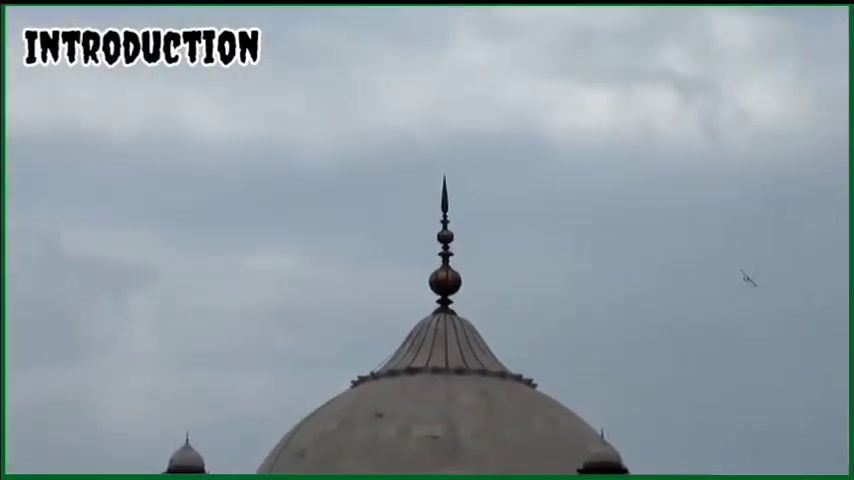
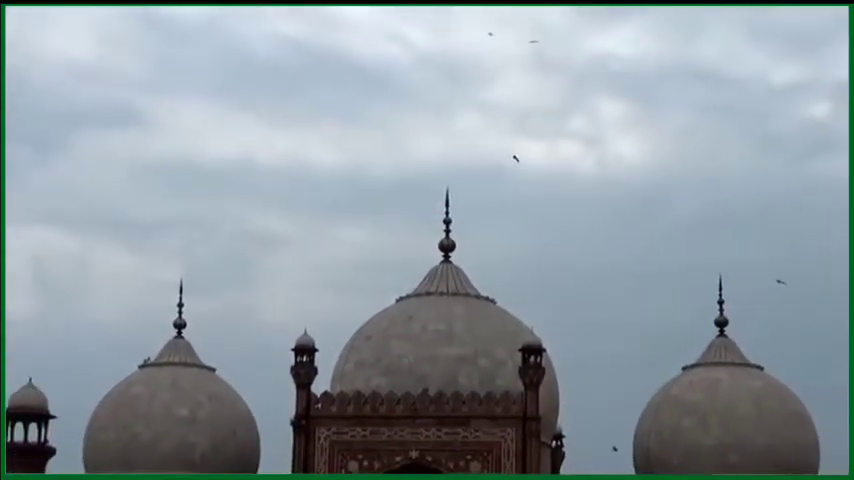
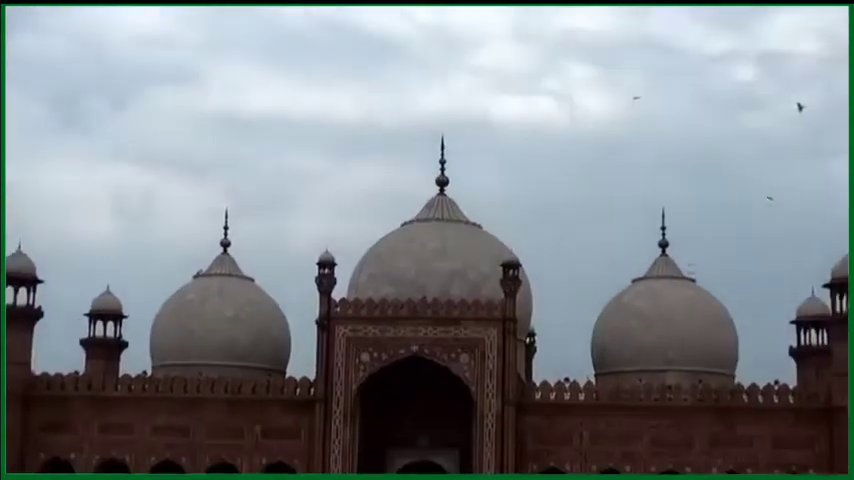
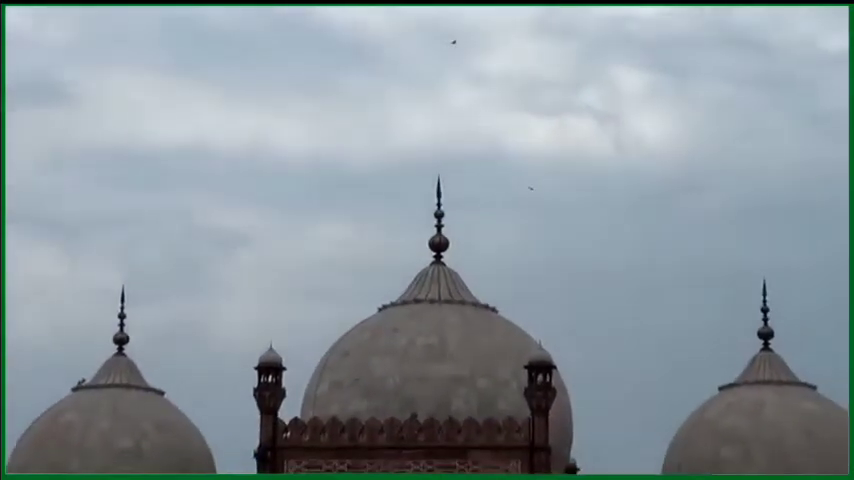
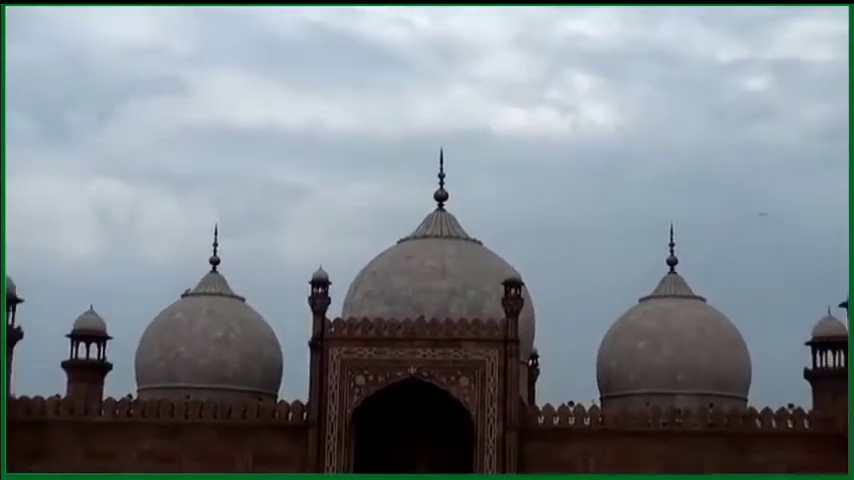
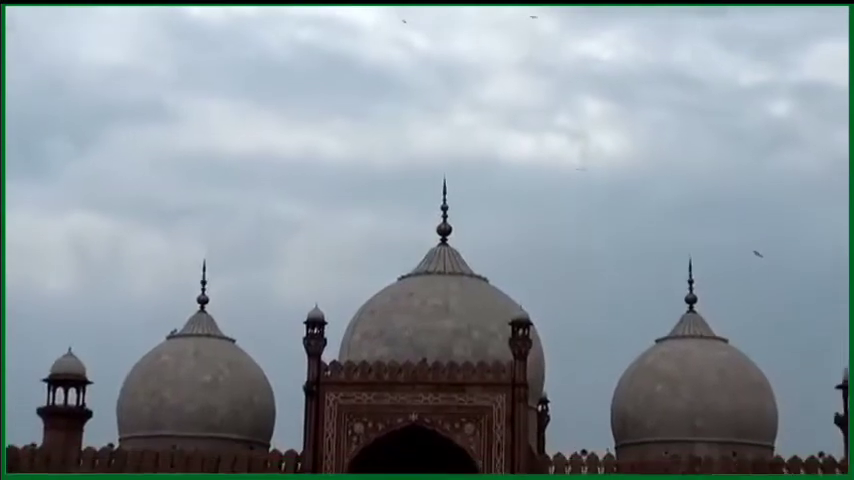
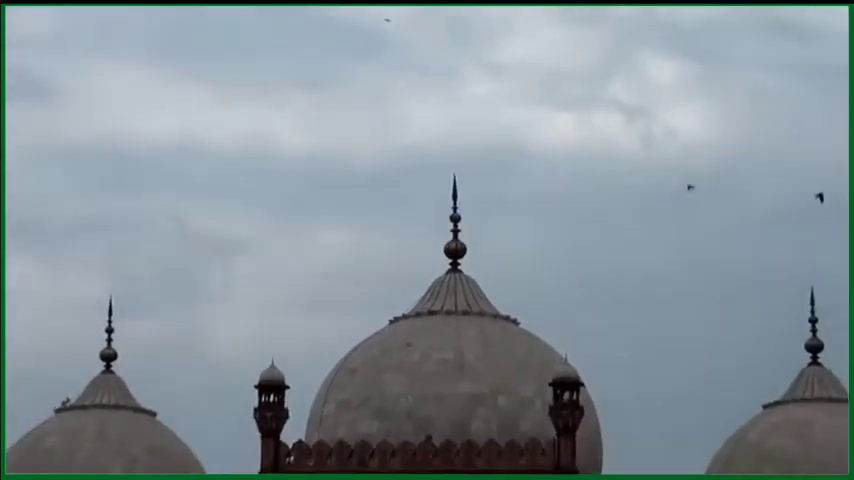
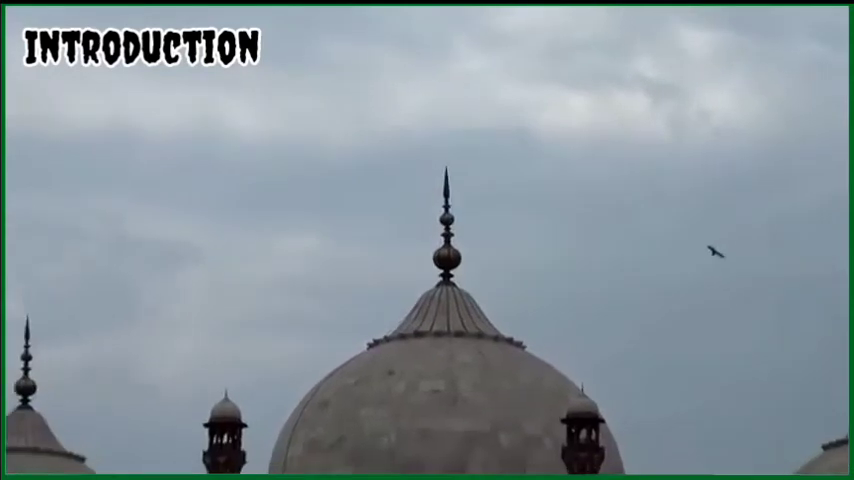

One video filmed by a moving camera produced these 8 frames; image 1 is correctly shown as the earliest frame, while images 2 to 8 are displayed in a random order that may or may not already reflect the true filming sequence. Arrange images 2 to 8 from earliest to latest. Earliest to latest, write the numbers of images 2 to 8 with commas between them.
8, 7, 4, 2, 6, 5, 3
